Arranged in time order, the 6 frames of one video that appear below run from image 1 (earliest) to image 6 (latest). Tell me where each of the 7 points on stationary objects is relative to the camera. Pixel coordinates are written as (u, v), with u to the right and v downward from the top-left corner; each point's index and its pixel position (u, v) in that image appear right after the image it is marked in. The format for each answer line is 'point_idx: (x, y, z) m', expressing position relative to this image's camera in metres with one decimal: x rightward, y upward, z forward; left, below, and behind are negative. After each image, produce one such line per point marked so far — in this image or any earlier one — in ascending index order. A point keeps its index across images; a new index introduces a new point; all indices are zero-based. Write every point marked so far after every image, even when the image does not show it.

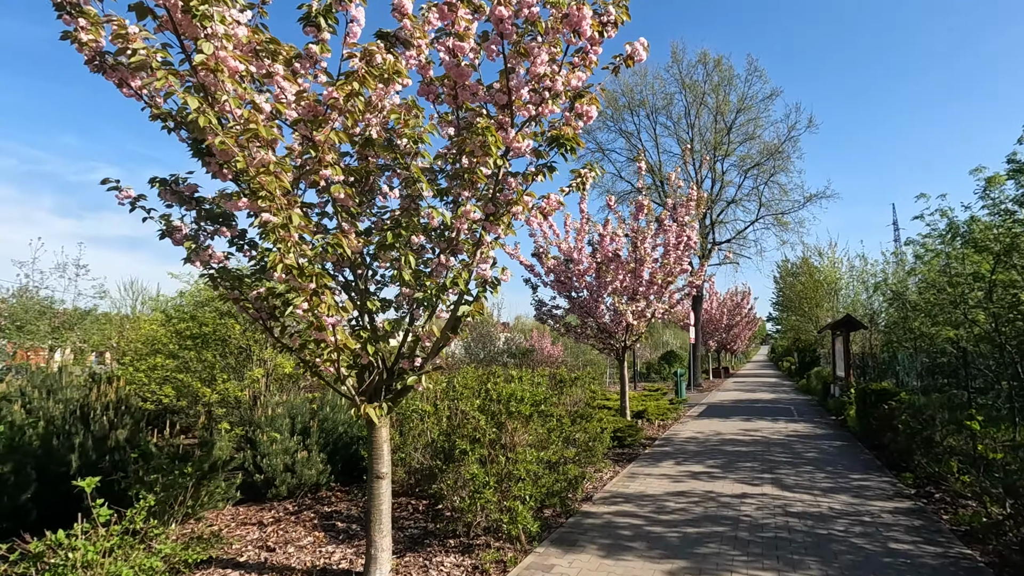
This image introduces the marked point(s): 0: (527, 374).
0: (+0.1, -1.1, +7.8) m
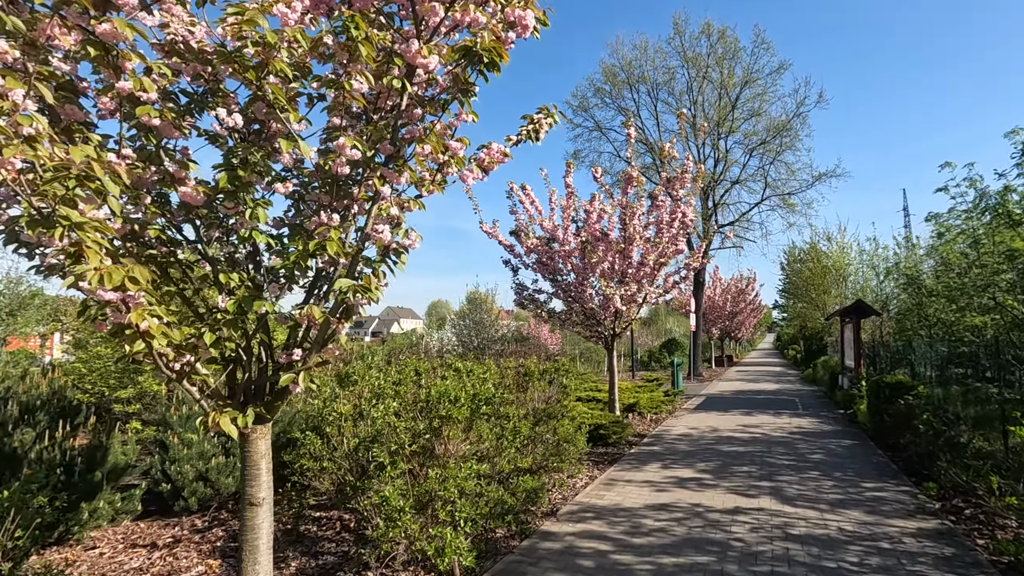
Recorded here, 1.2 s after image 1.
0: (-0.4, -0.9, +6.7) m
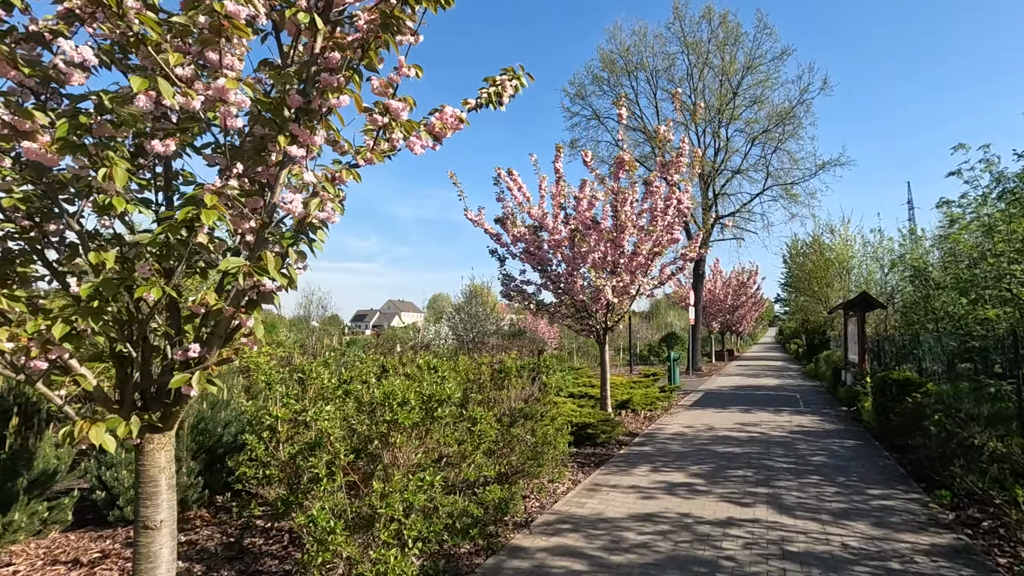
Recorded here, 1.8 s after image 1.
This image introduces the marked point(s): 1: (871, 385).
0: (-0.6, -0.8, +6.2) m
1: (+5.8, -1.6, +10.2) m
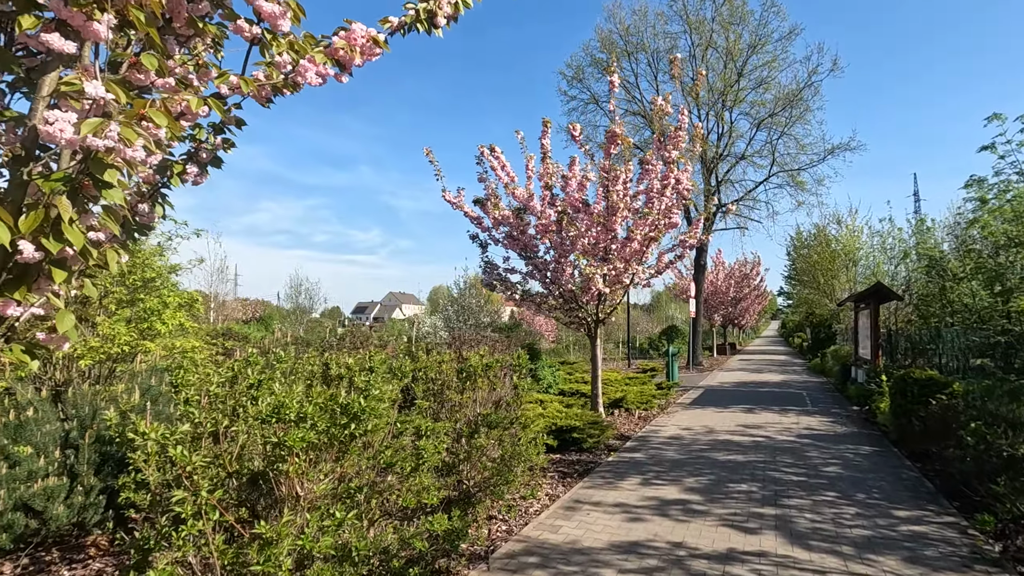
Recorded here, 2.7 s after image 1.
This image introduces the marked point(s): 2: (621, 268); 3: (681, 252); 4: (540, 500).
0: (-0.9, -0.7, +5.3) m
1: (+5.5, -1.4, +9.3) m
2: (+1.7, +0.3, +9.6) m
3: (+3.2, +0.7, +11.8) m
4: (+0.3, -1.9, +5.7) m
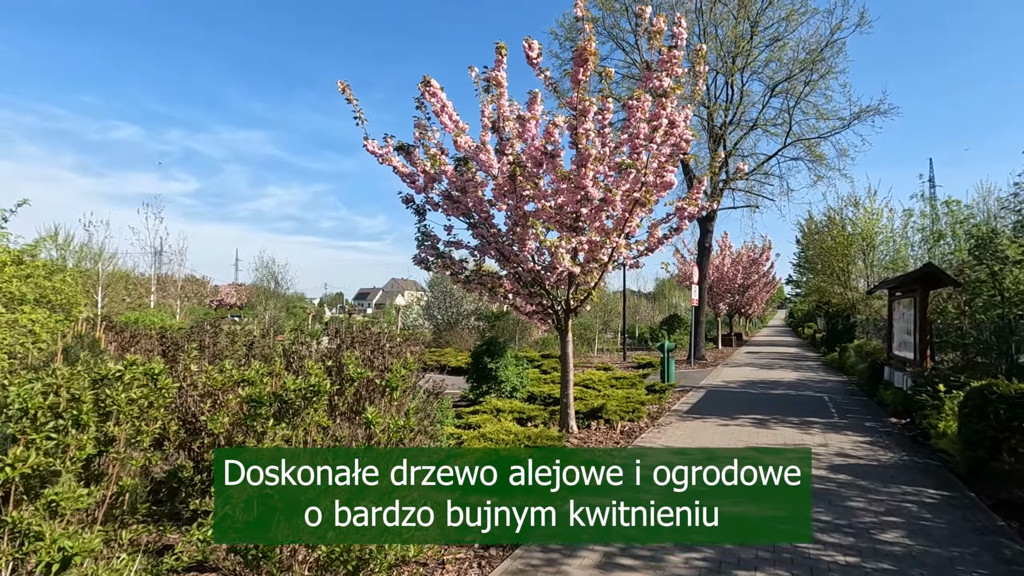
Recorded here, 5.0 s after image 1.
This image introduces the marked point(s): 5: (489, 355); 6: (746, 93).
0: (-1.7, -0.5, +3.0) m
1: (+4.8, -1.2, +7.0) m
2: (+1.0, +0.6, +7.3) m
3: (+2.5, +1.0, +9.5) m
4: (-0.5, -1.7, +3.5) m
5: (-0.4, -1.0, +9.6) m
6: (+6.8, +5.7, +18.4) m
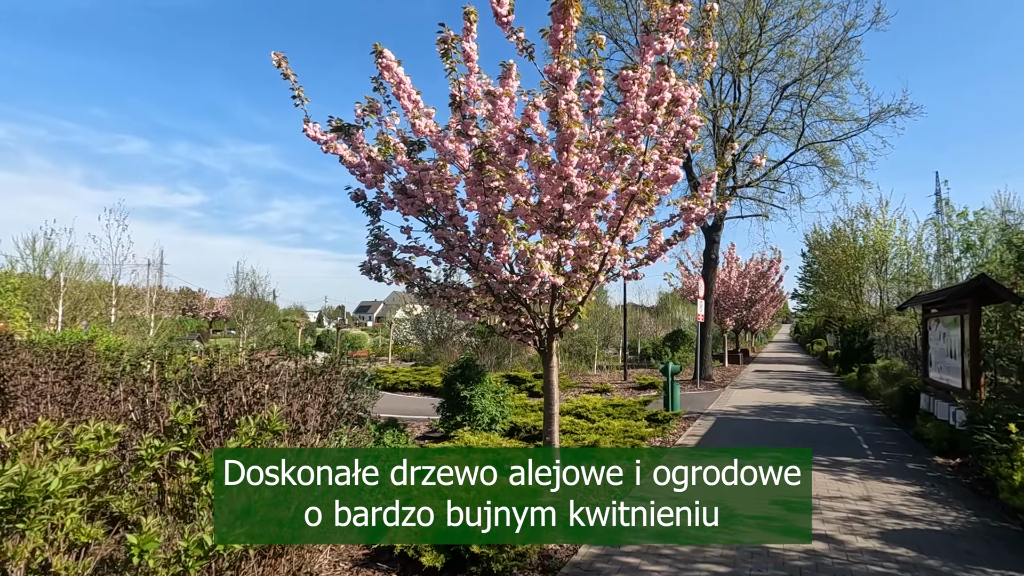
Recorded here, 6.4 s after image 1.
0: (-2.0, -0.5, +1.7) m
1: (+4.5, -1.4, +5.6) m
2: (+0.7, +0.4, +6.0) m
3: (+2.2, +0.8, +8.2) m
4: (-0.8, -1.8, +2.1) m
5: (-0.6, -1.2, +8.2) m
6: (+6.6, +5.3, +17.2) m
